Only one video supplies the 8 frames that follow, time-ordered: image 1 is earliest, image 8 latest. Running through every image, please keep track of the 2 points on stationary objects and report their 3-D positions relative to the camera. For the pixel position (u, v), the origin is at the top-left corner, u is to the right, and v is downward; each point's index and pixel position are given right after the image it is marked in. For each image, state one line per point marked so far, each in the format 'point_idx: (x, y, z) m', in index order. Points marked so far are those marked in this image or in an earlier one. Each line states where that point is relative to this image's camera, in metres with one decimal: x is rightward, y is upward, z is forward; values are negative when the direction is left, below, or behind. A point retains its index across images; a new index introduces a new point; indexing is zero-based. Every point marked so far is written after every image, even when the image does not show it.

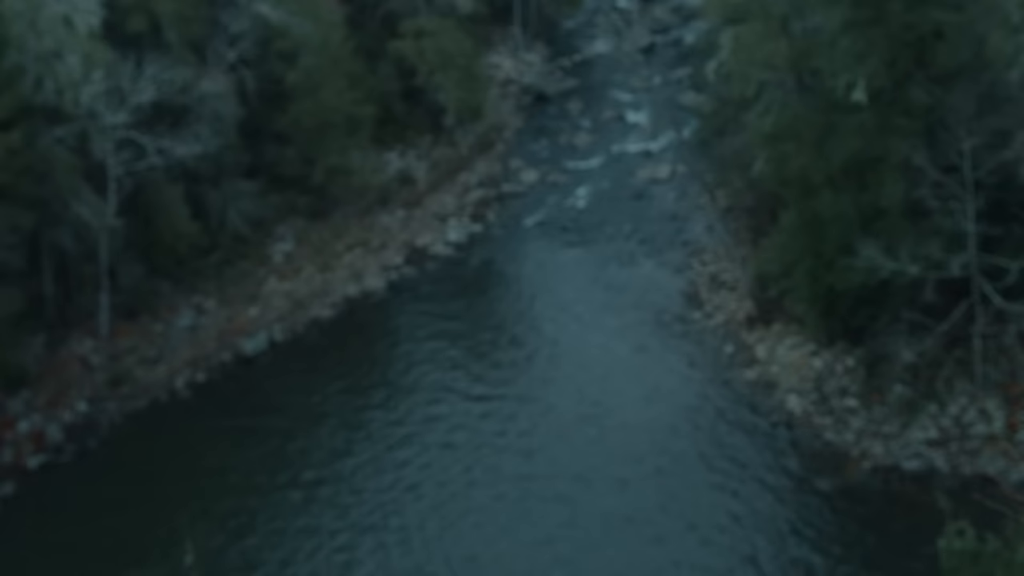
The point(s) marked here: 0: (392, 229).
0: (-2.0, +1.0, +17.3) m
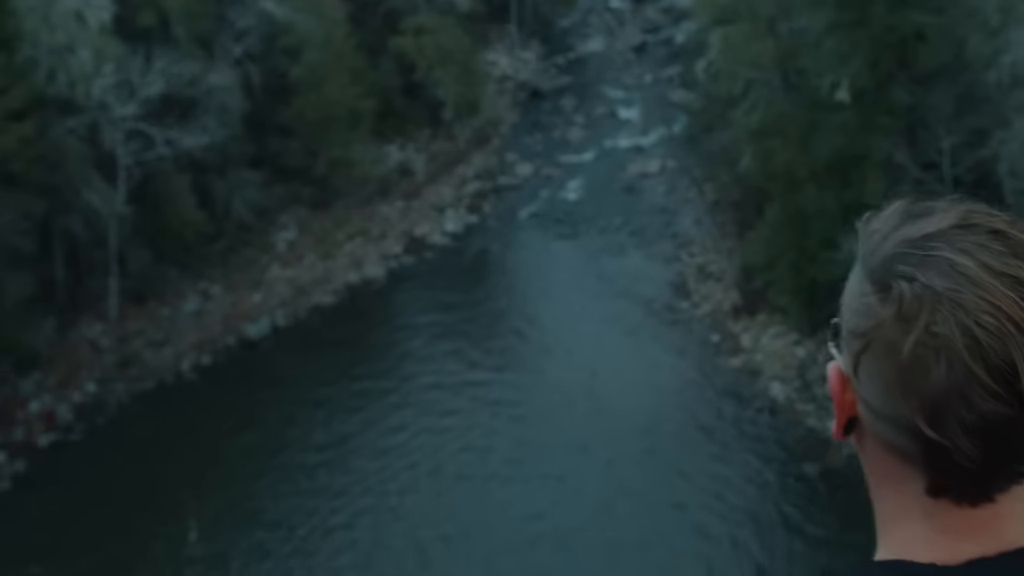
0: (-2.0, +1.2, +17.8) m
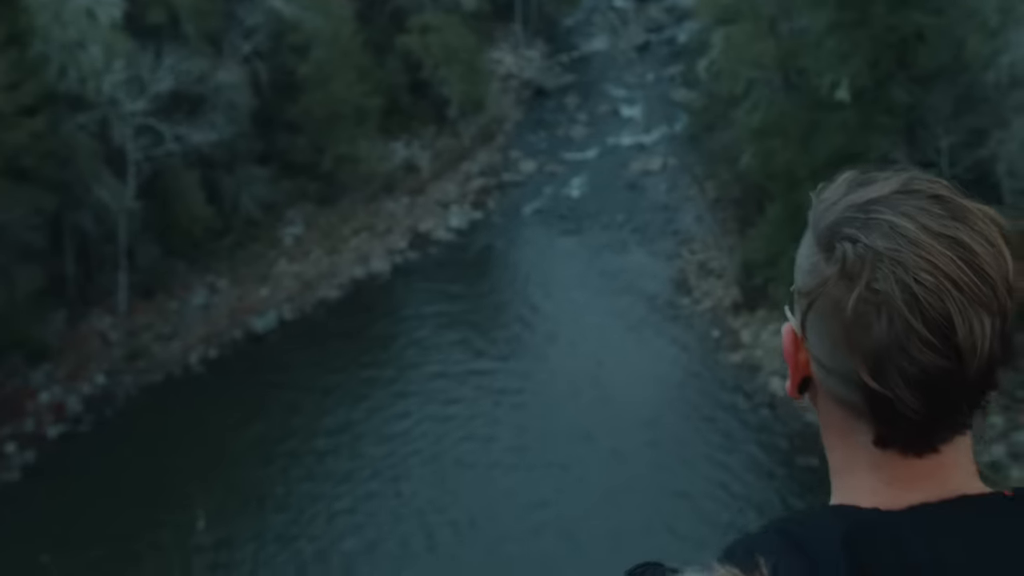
0: (-2.0, +1.3, +18.0) m
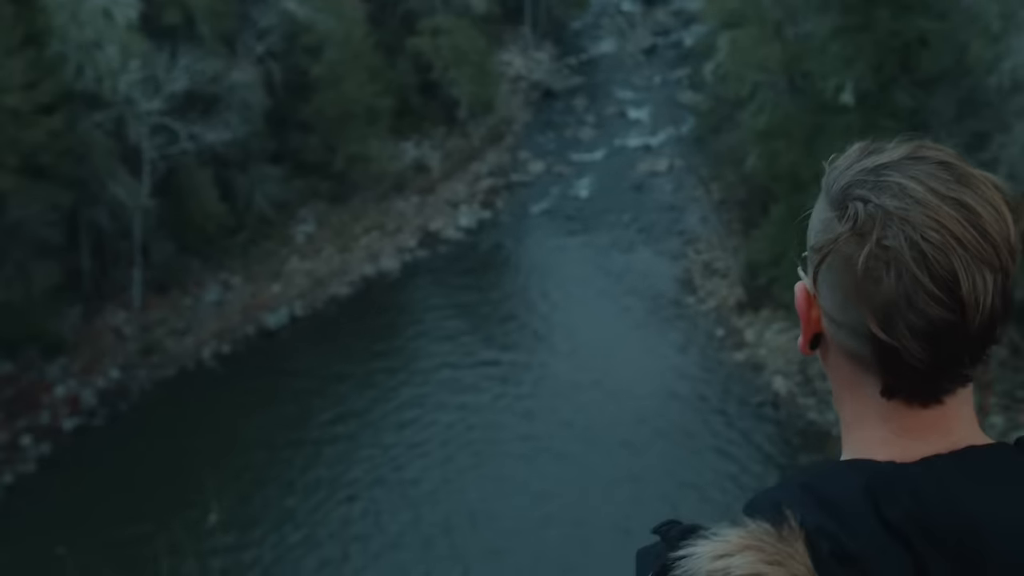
0: (-1.8, +1.3, +18.2) m
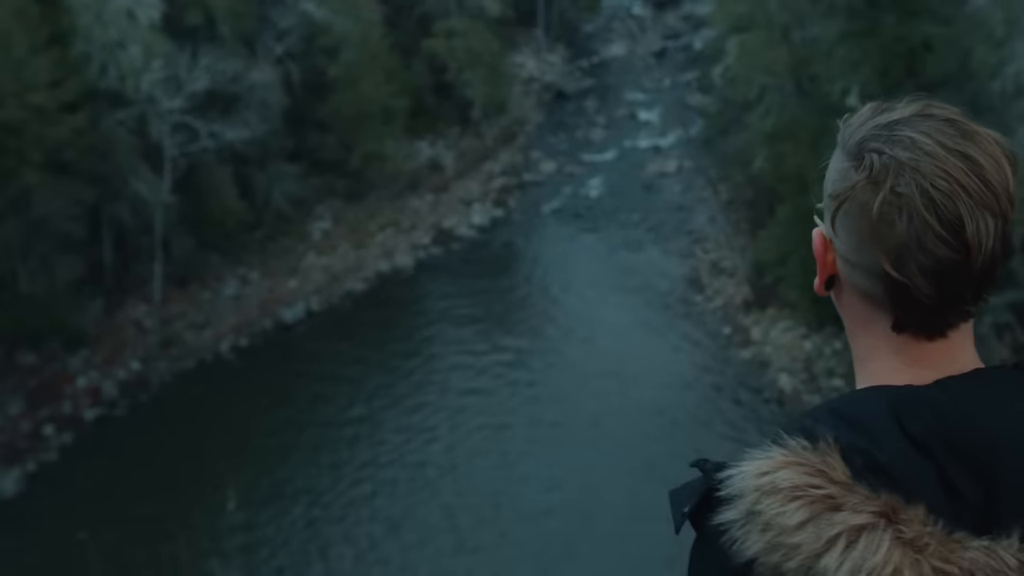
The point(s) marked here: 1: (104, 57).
0: (-1.7, +1.4, +18.5) m
1: (-5.6, +3.2, +14.0) m
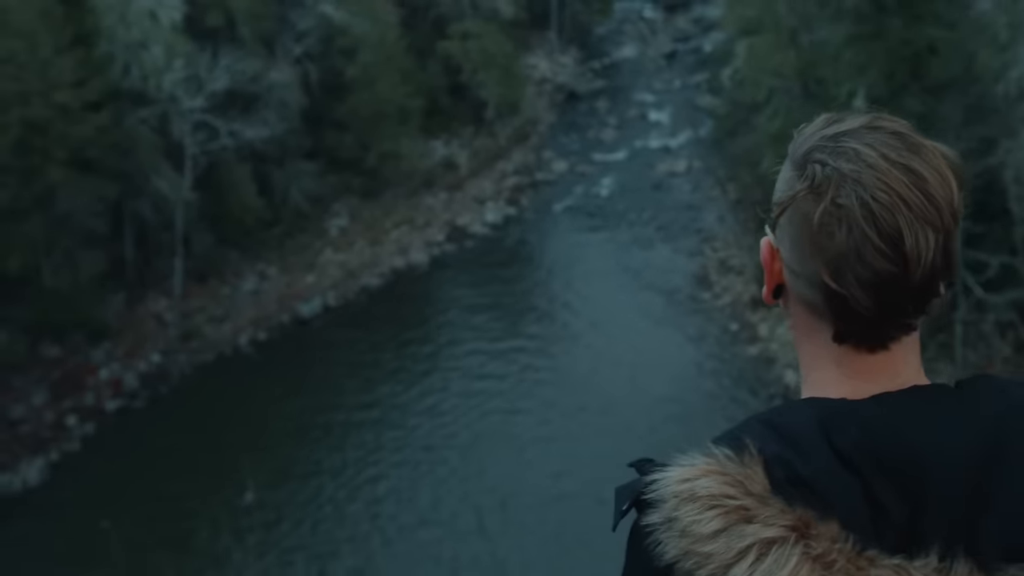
0: (-1.4, +1.4, +18.9) m
1: (-5.4, +3.2, +14.4) m
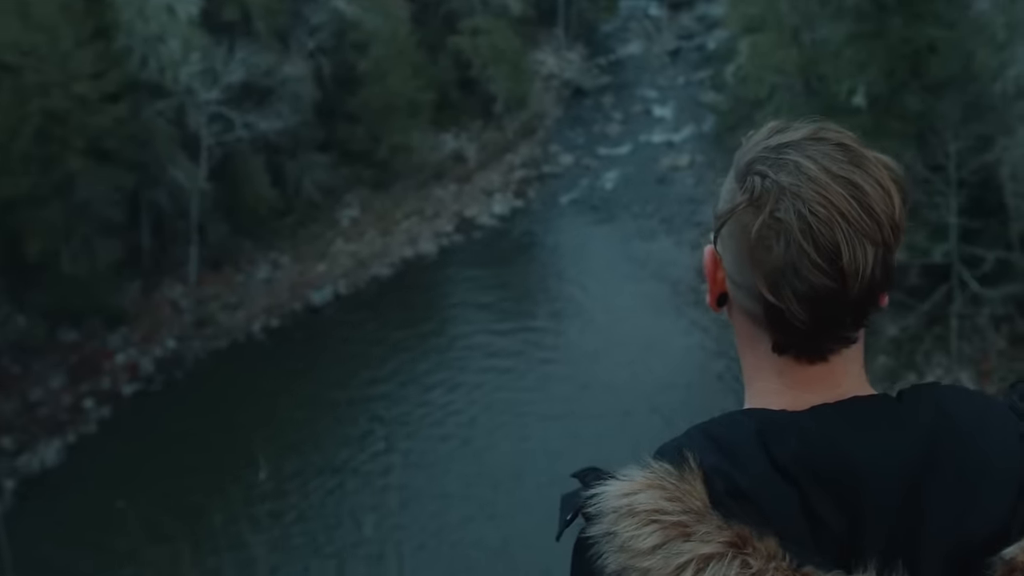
0: (-1.3, +1.6, +19.2) m
1: (-5.3, +3.4, +14.8) m
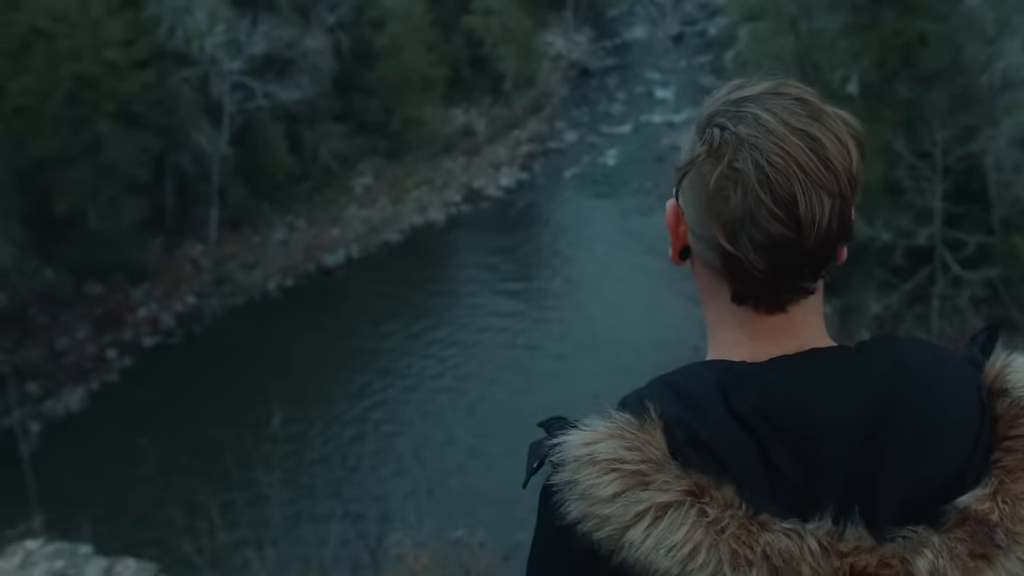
0: (-1.2, +2.1, +20.0) m
1: (-5.1, +4.1, +15.6) m
